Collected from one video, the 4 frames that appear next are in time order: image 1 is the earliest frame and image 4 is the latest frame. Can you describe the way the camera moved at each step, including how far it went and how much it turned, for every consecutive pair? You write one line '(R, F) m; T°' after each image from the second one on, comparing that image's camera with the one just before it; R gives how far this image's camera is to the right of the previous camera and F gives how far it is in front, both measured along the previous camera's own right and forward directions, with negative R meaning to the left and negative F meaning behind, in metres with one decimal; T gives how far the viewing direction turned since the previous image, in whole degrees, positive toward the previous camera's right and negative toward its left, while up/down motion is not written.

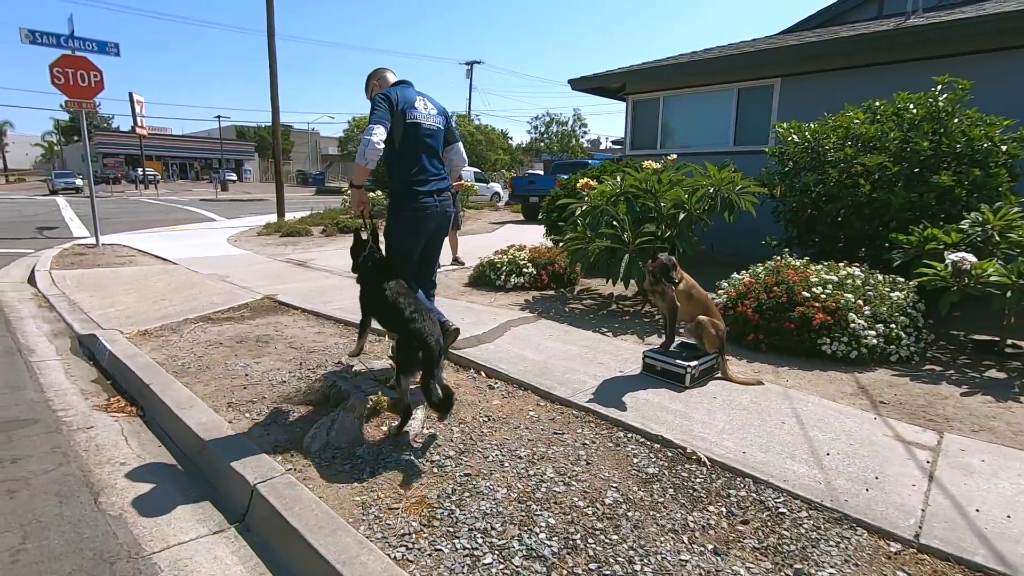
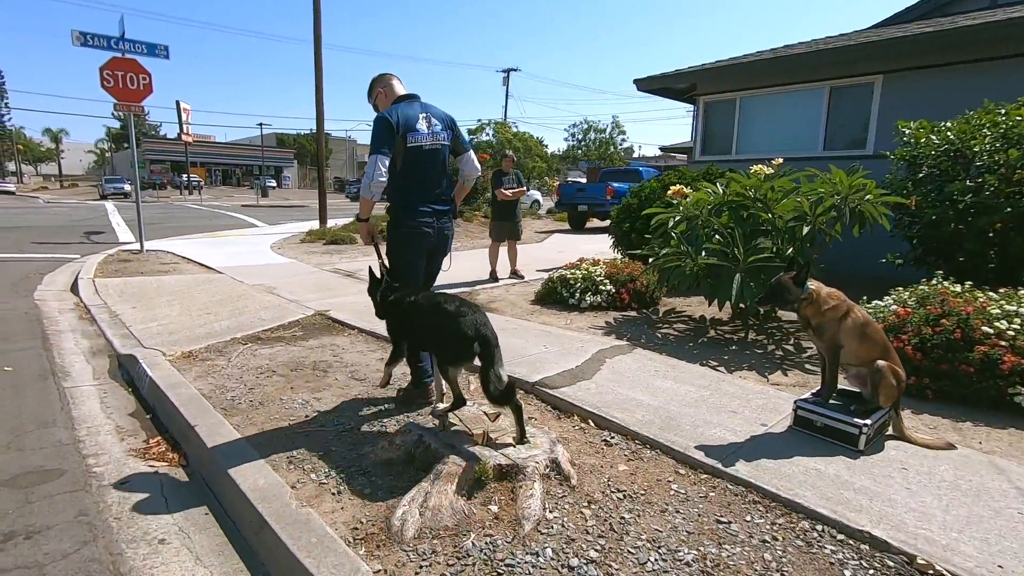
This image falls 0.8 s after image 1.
(-0.5, +0.7) m; -3°
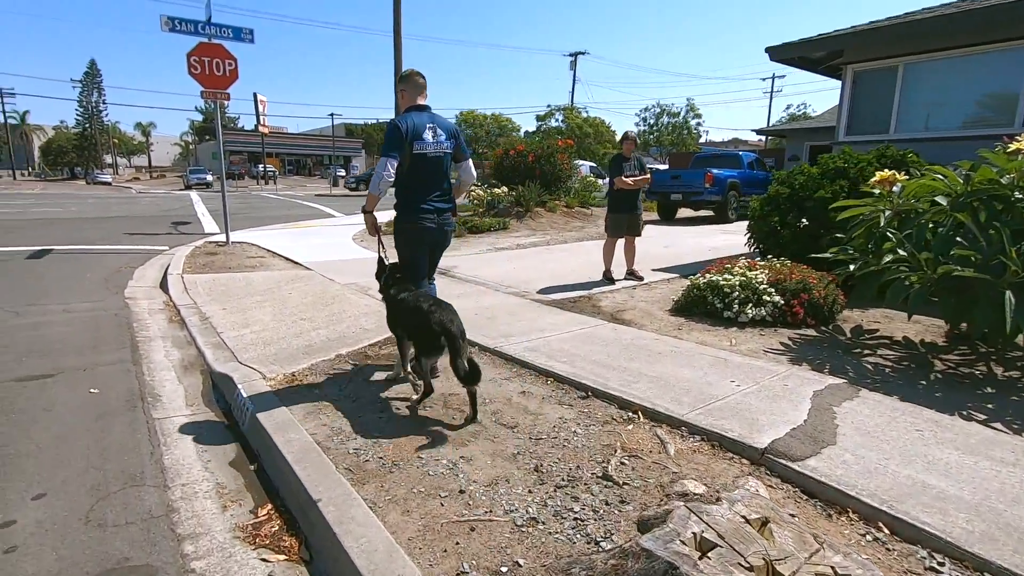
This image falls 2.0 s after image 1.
(-0.8, +1.0) m; -6°
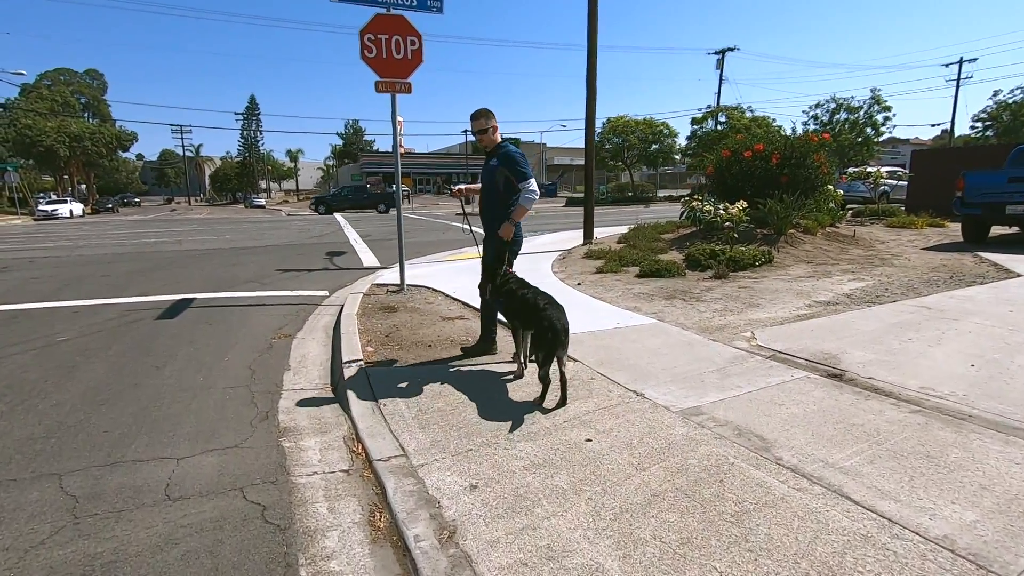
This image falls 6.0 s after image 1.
(-2.6, +3.5) m; -12°
